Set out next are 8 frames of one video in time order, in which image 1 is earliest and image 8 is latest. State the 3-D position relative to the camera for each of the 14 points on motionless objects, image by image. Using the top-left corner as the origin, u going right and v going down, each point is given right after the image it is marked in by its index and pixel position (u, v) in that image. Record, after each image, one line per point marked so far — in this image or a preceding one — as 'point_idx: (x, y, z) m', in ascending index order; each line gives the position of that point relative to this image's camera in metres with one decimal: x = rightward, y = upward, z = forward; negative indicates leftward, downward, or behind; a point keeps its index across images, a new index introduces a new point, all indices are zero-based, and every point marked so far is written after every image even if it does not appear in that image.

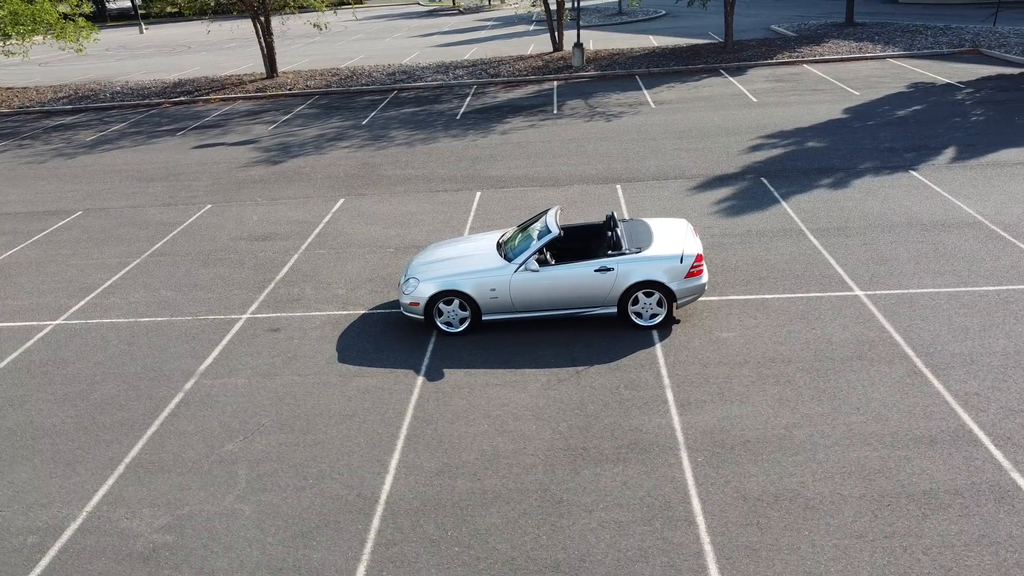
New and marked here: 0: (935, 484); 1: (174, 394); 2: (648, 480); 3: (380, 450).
0: (+3.7, -1.7, +7.1) m
1: (-4.0, -1.3, +9.6) m
2: (+1.3, -1.8, +7.5) m
3: (-1.3, -1.6, +8.2) m
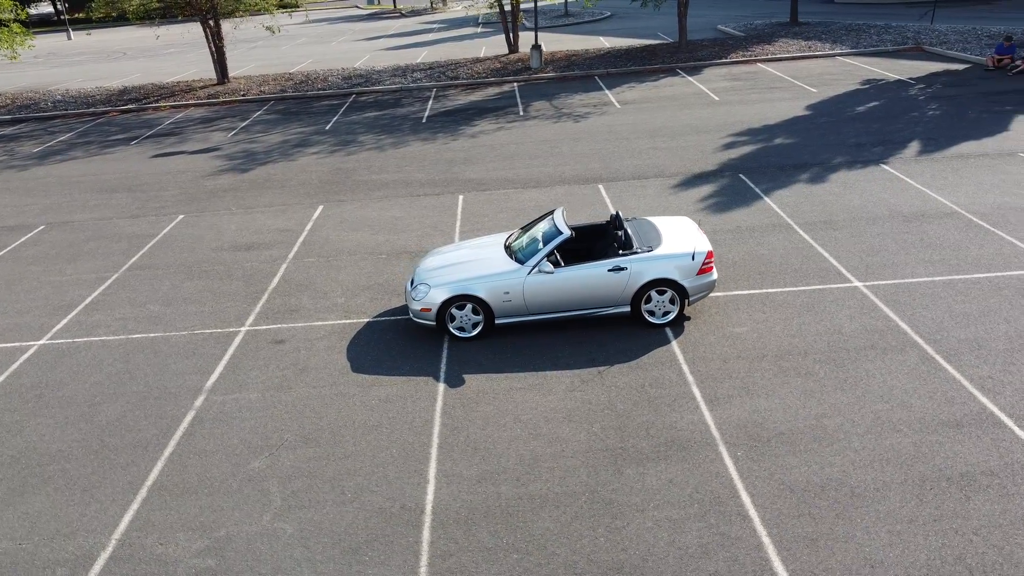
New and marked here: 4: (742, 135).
0: (+4.2, -1.6, +7.4) m
1: (-3.7, -1.4, +9.2) m
2: (+1.7, -1.8, +7.5) m
3: (-1.0, -1.7, +8.1) m
4: (+5.4, +3.6, +19.0) m
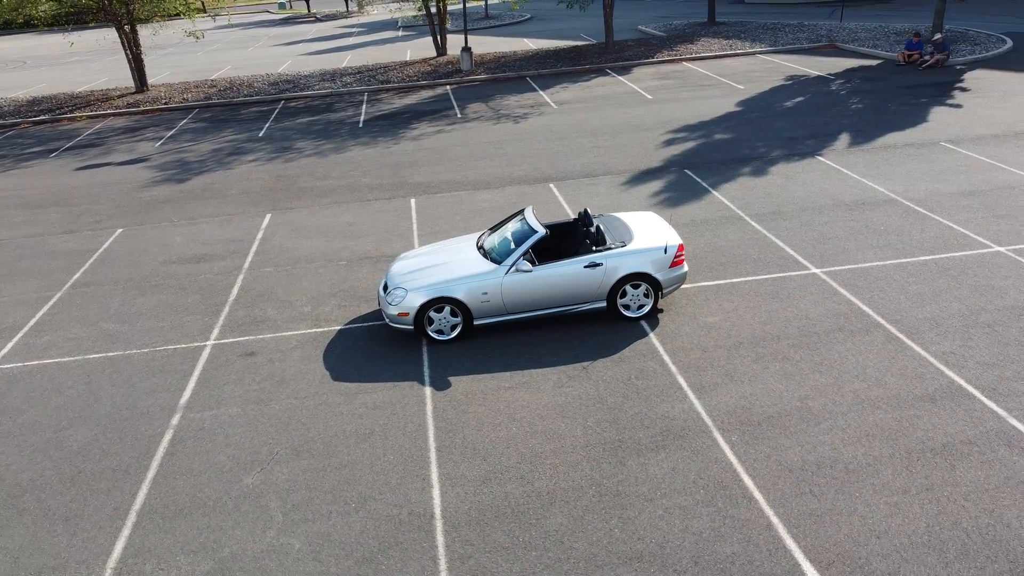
0: (+4.2, -1.4, +7.8) m
1: (-3.8, -1.6, +8.9) m
2: (+1.7, -1.7, +7.7) m
3: (-0.9, -1.7, +8.0) m
4: (+4.0, +3.8, +19.5) m
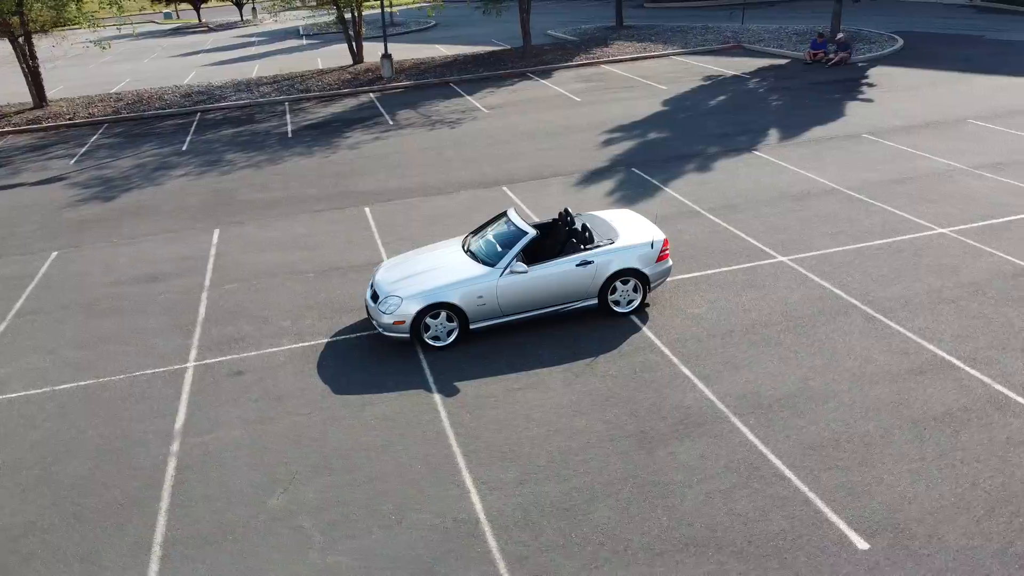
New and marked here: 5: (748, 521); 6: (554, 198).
0: (+4.5, -1.2, +8.4) m
1: (-3.6, -1.8, +8.4) m
2: (+2.1, -1.6, +8.0) m
3: (-0.6, -1.8, +7.9) m
4: (+2.6, +3.9, +19.9) m
5: (+2.0, -2.0, +7.0) m
6: (+0.8, +1.7, +15.6) m
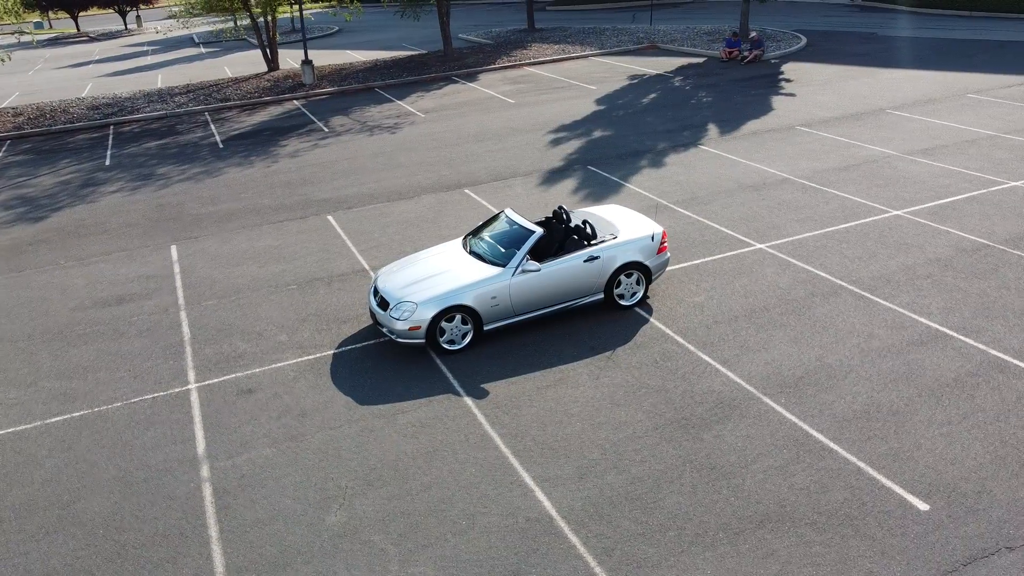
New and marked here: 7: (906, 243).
0: (+4.9, -0.9, +9.0) m
1: (-3.1, -1.9, +8.0) m
2: (+2.6, -1.4, +8.3) m
3: (-0.1, -1.8, +7.9) m
4: (+1.2, +3.9, +20.2) m
5: (+2.7, -1.8, +7.3) m
6: (+0.1, +1.7, +15.7) m
7: (+6.0, +0.7, +12.3) m
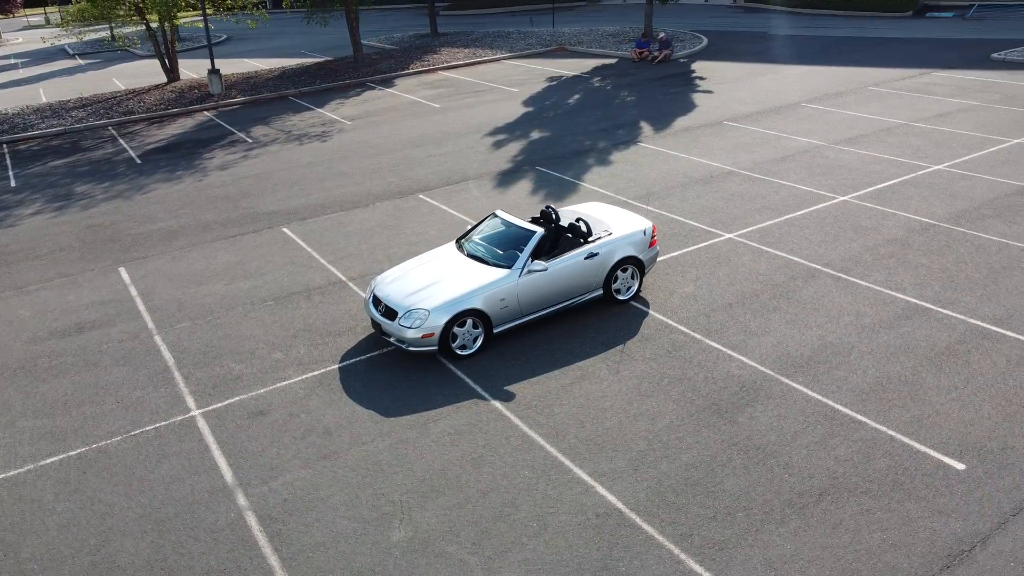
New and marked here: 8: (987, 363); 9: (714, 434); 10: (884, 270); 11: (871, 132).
0: (+5.1, -0.6, +9.7) m
1: (-2.5, -2.1, +7.5) m
2: (+3.0, -1.3, +8.6) m
3: (+0.4, -1.8, +7.9) m
4: (-0.4, +3.9, +20.3) m
5: (+3.3, -1.7, +7.7) m
6: (-0.7, +1.7, +15.6) m
7: (+5.6, +1.0, +13.1) m
8: (+5.3, -0.8, +9.1) m
9: (+2.0, -1.5, +8.2) m
10: (+5.3, +0.2, +11.6) m
11: (+8.1, +3.5, +18.3) m
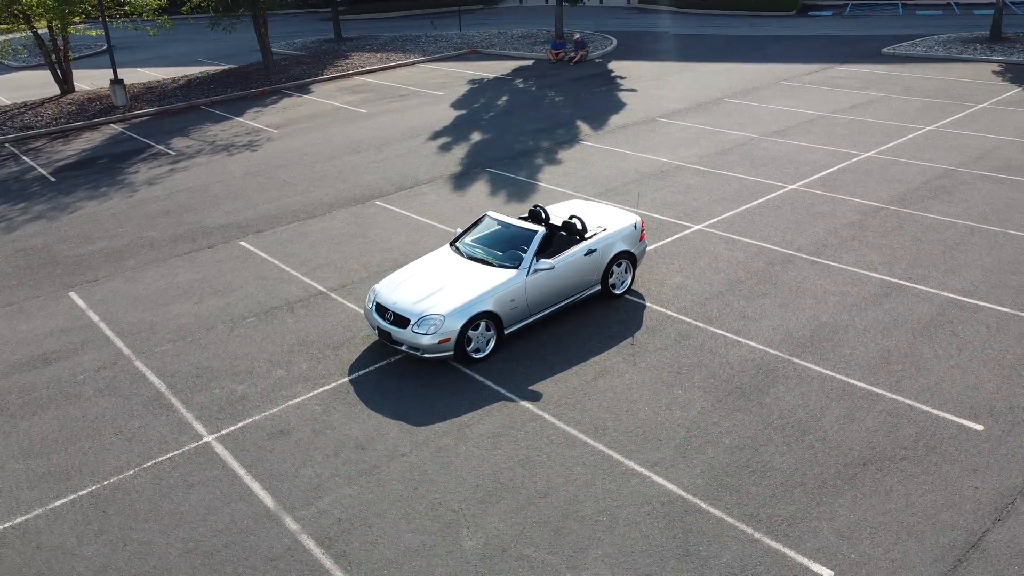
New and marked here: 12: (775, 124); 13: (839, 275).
0: (+5.3, -0.3, +10.3) m
1: (-1.9, -2.2, +7.2) m
2: (+3.3, -1.1, +9.0) m
3: (+0.9, -1.7, +7.9) m
4: (-1.9, +3.8, +20.1) m
5: (+3.8, -1.5, +8.1) m
6: (-1.4, +1.6, +15.5) m
7: (+5.2, +1.3, +13.8) m
8: (+5.6, -0.5, +9.9) m
9: (+2.5, -1.4, +8.5) m
10: (+5.1, +0.5, +12.3) m
11: (+6.8, +3.9, +19.4) m
12: (+6.3, +3.9, +19.5) m
13: (+4.6, +0.2, +11.6) m
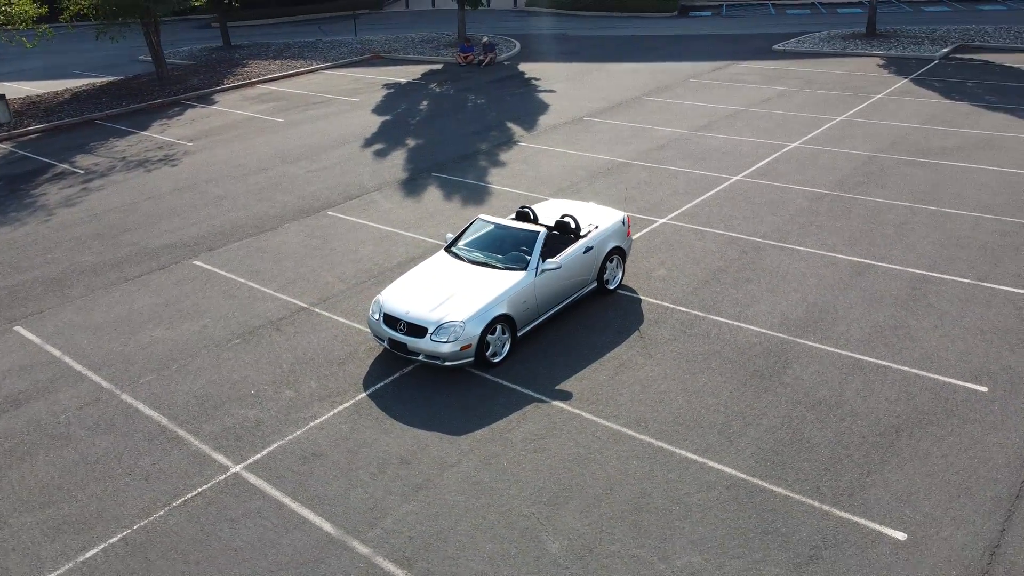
0: (+5.3, 0.0, +11.1) m
1: (-1.2, -2.3, +6.9) m
2: (+3.6, -0.9, +9.5) m
3: (+1.5, -1.7, +8.0) m
4: (-3.5, +3.5, +19.7) m
5: (+4.2, -1.2, +8.7) m
6: (-2.2, +1.4, +15.2) m
7: (+4.6, +1.6, +14.6) m
8: (+5.7, -0.2, +10.7) m
9: (+2.9, -1.2, +8.9) m
10: (+4.8, +0.8, +13.0) m
11: (+5.2, +4.2, +20.2) m
12: (+4.7, +4.2, +20.3) m
13: (+4.5, +0.4, +12.2) m
